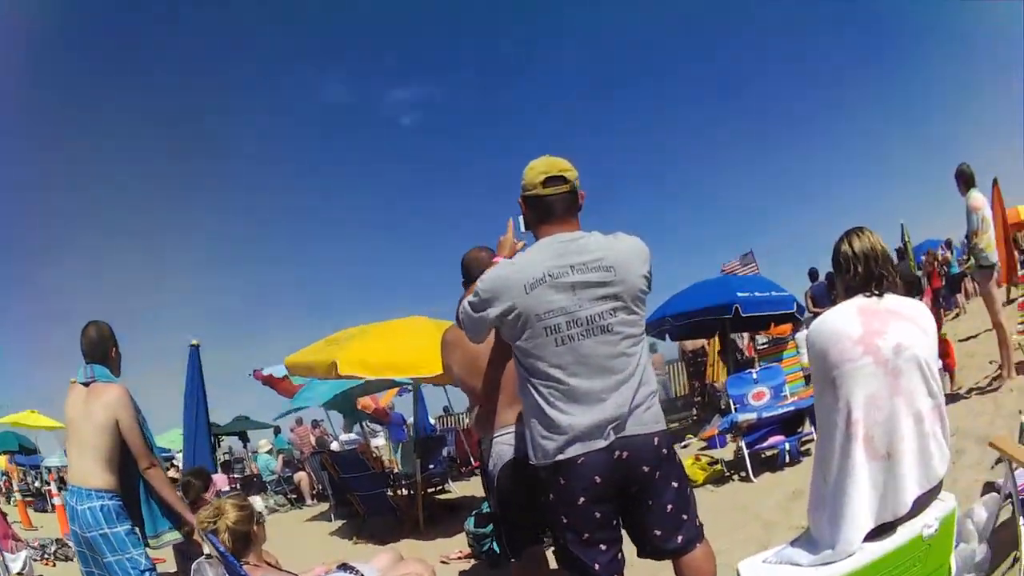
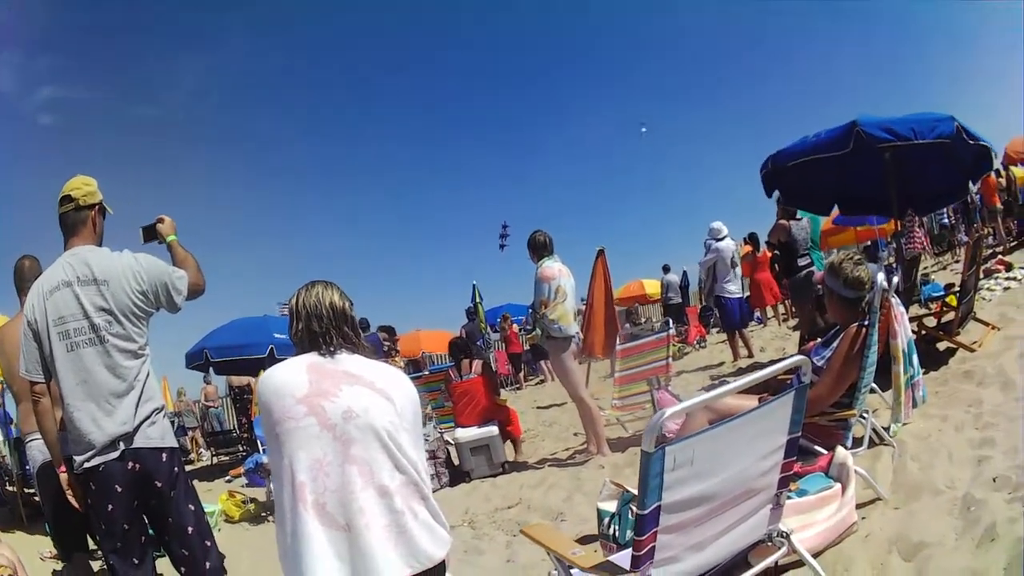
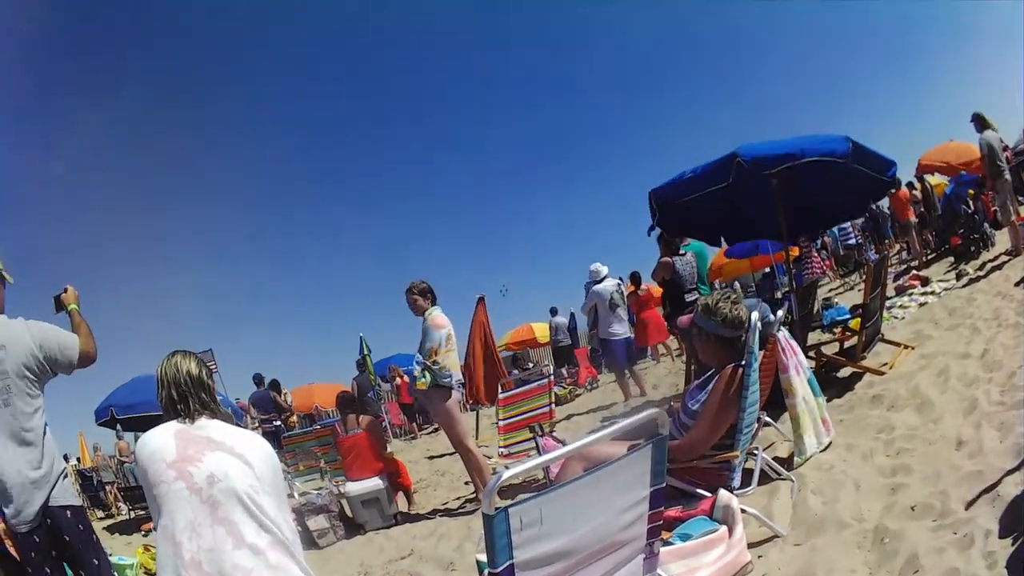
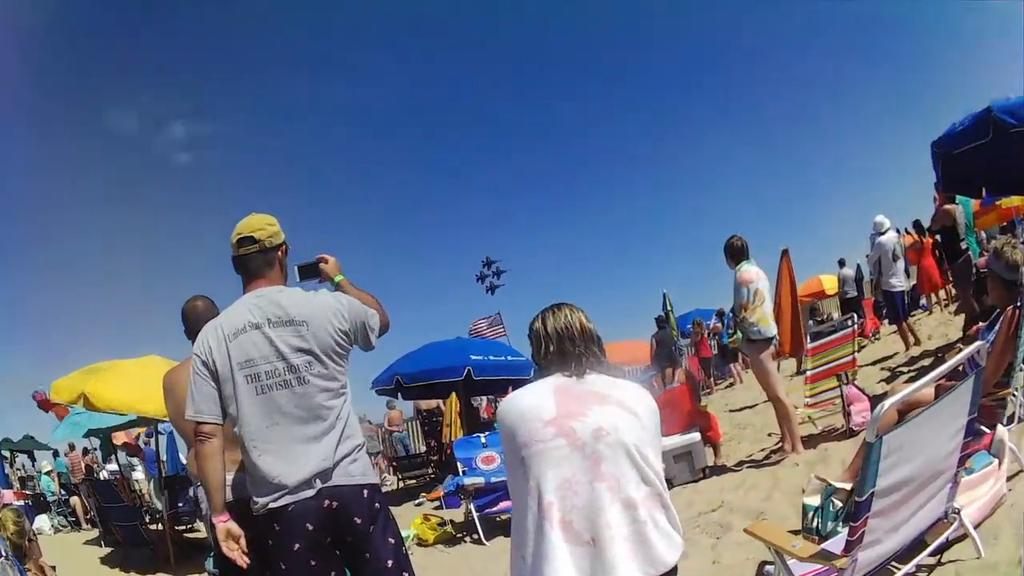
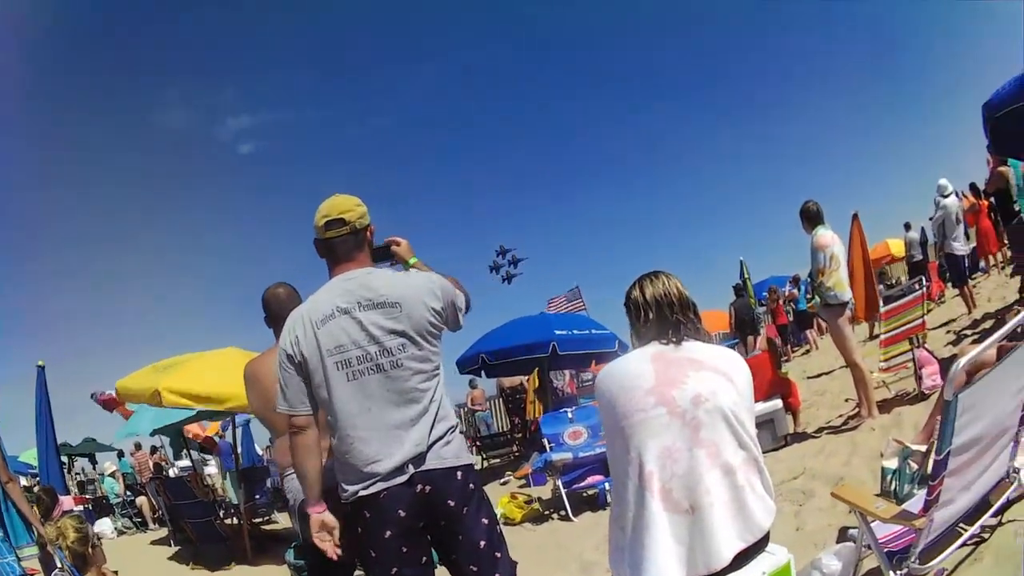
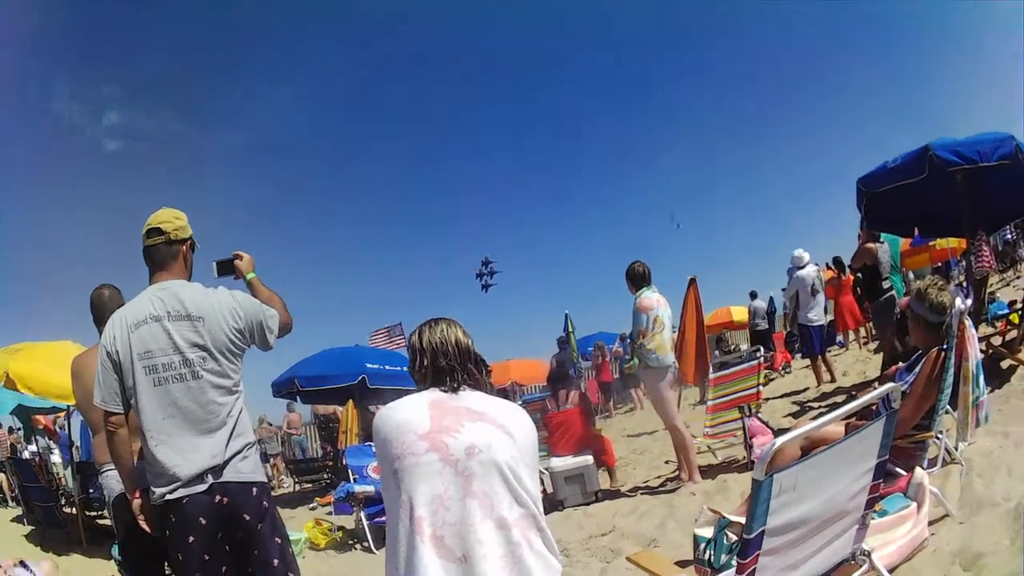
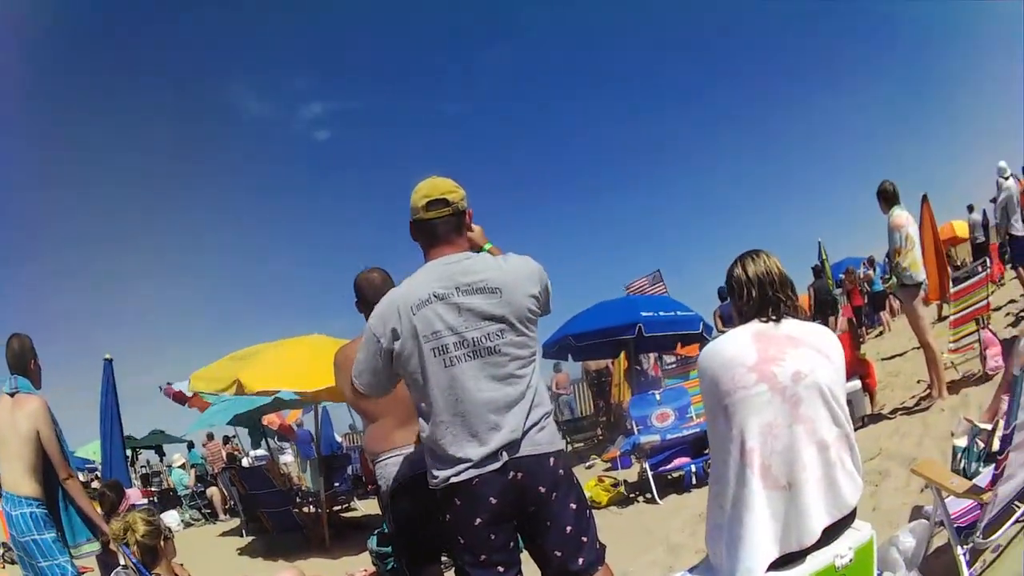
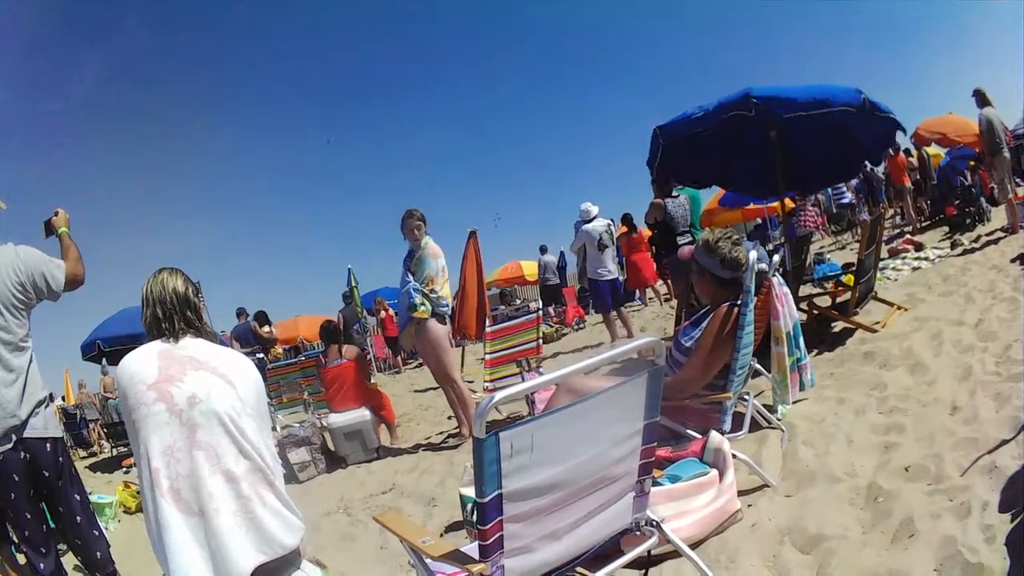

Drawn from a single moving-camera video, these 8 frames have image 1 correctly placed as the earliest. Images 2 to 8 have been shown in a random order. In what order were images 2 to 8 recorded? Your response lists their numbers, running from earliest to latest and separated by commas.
7, 5, 4, 6, 2, 8, 3
